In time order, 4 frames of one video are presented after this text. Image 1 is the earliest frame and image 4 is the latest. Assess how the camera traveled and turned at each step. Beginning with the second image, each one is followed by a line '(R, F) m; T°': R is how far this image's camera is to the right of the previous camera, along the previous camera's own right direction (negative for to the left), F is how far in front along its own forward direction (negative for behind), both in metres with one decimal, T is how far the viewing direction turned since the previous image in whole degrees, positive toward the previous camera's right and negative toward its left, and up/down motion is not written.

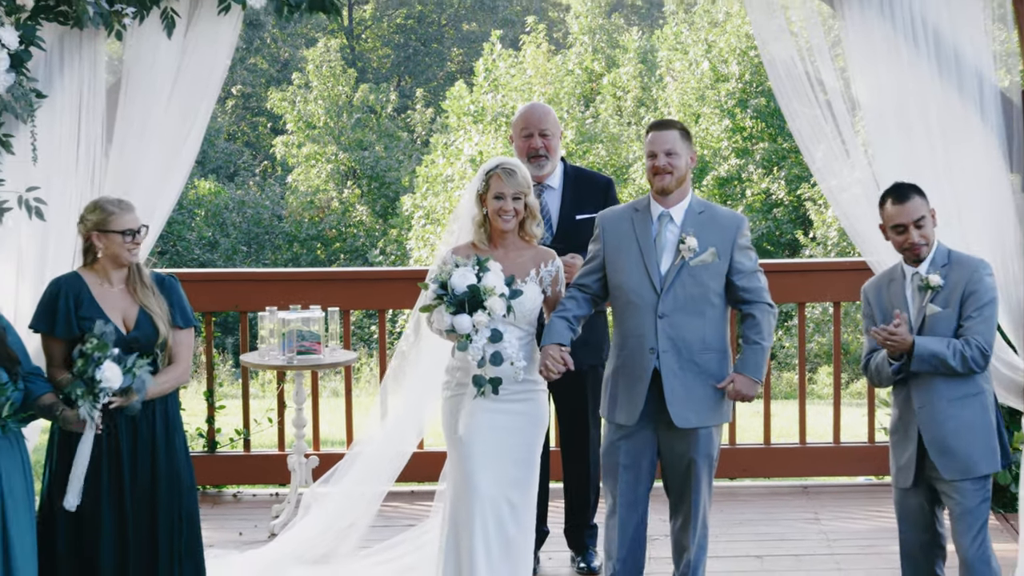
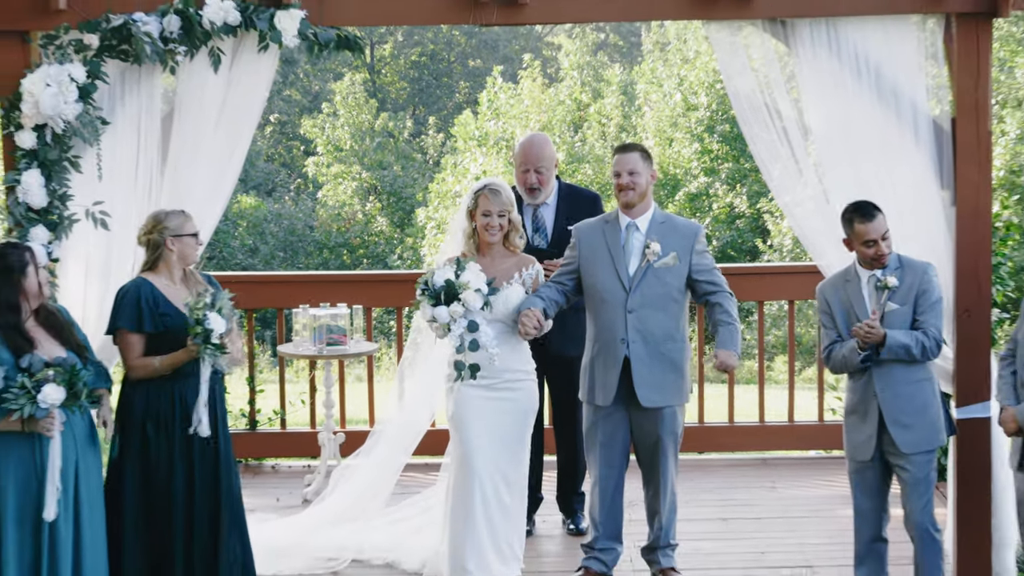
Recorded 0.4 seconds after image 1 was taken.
(0.0, -0.7) m; 0°
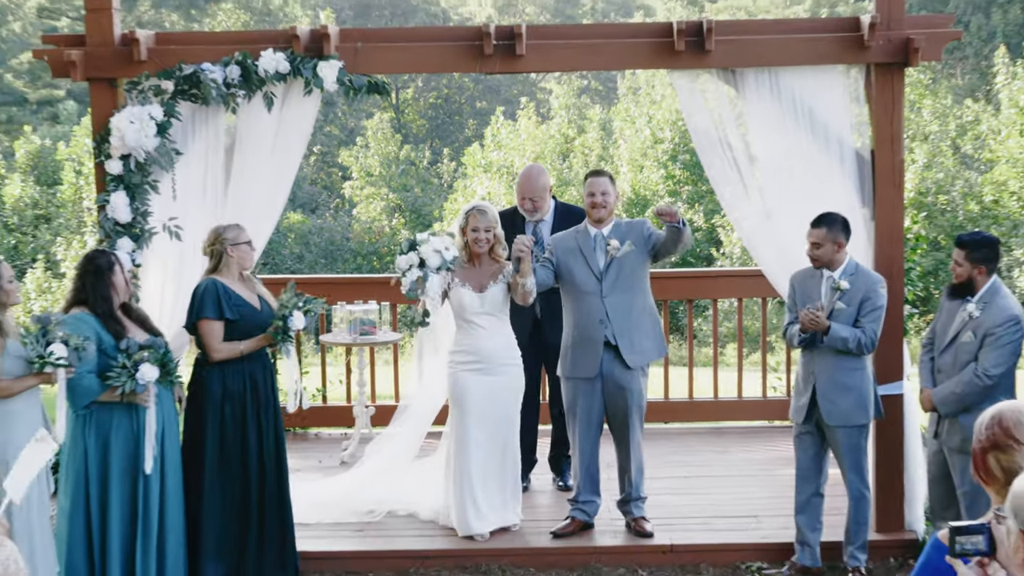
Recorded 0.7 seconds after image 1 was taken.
(+0.1, -1.1) m; -1°
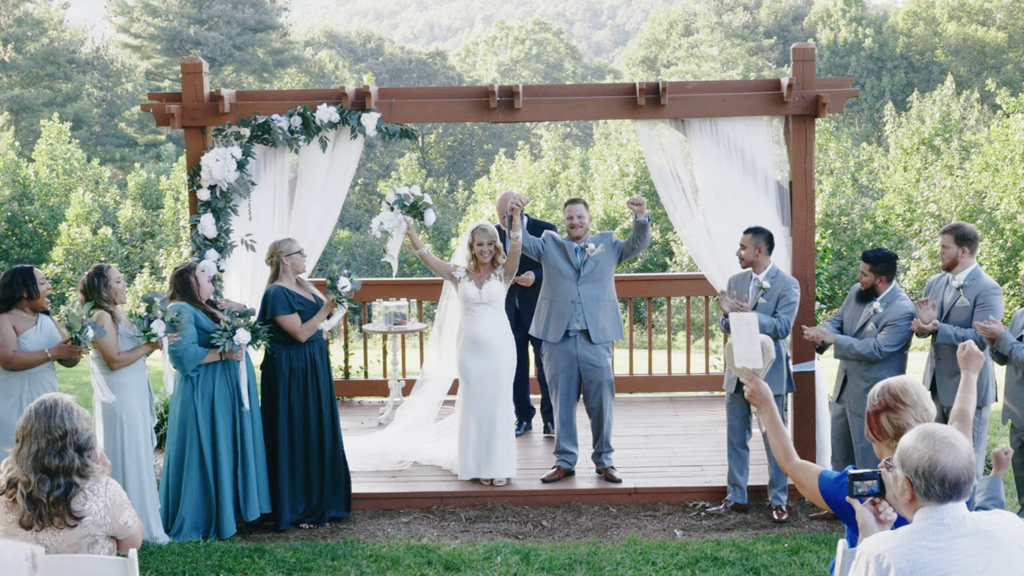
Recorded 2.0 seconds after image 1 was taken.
(+0.1, -1.8) m; -1°
